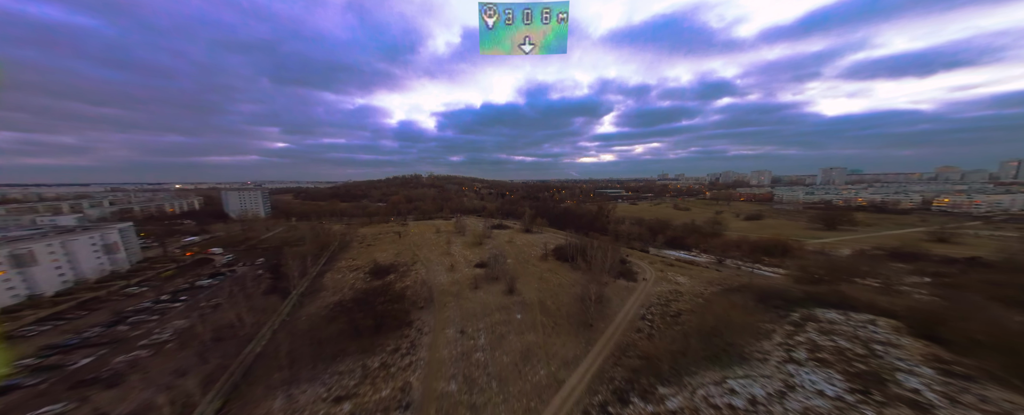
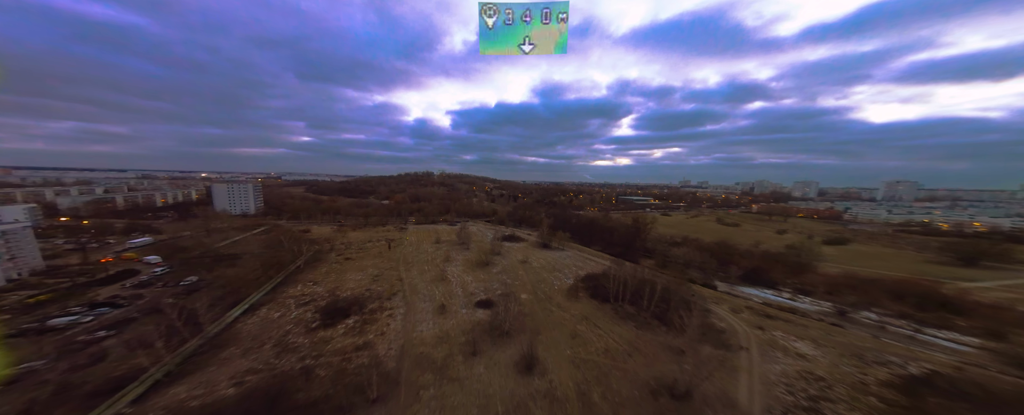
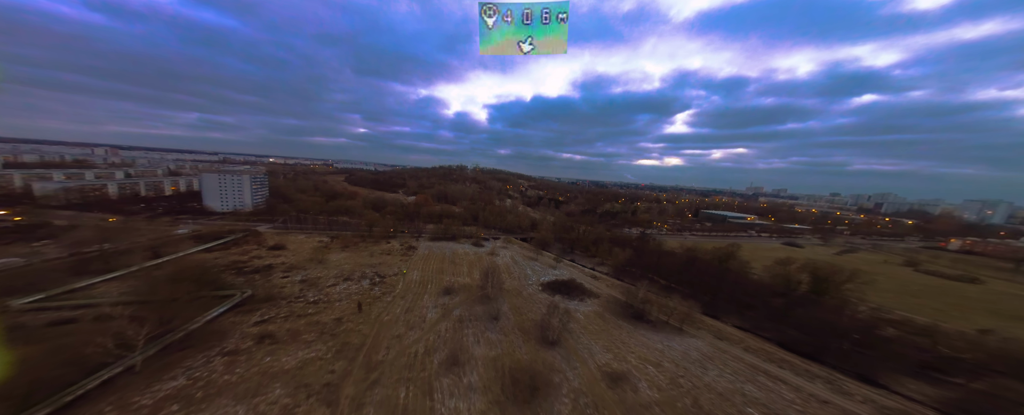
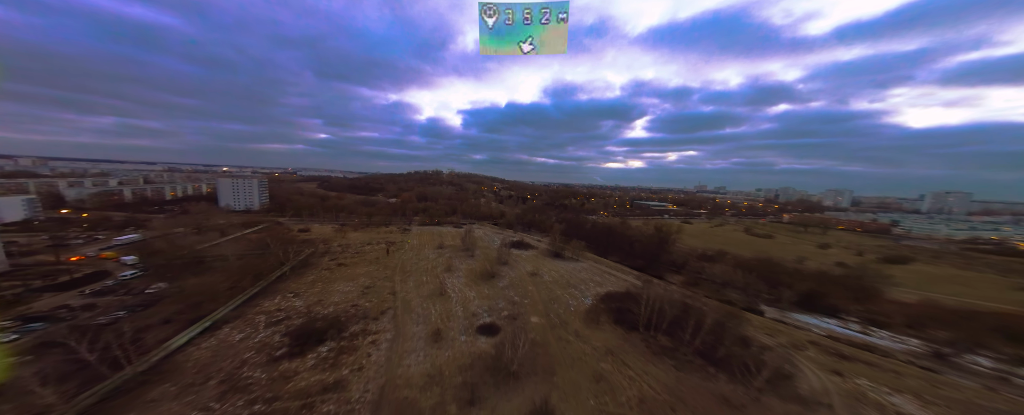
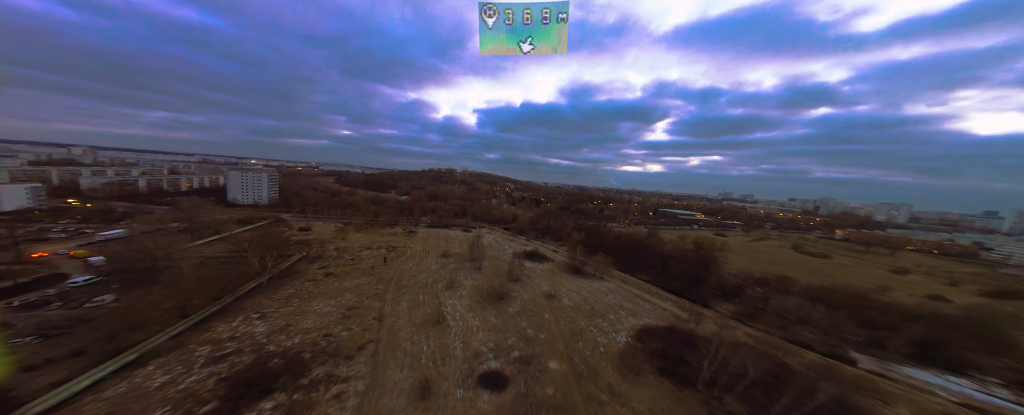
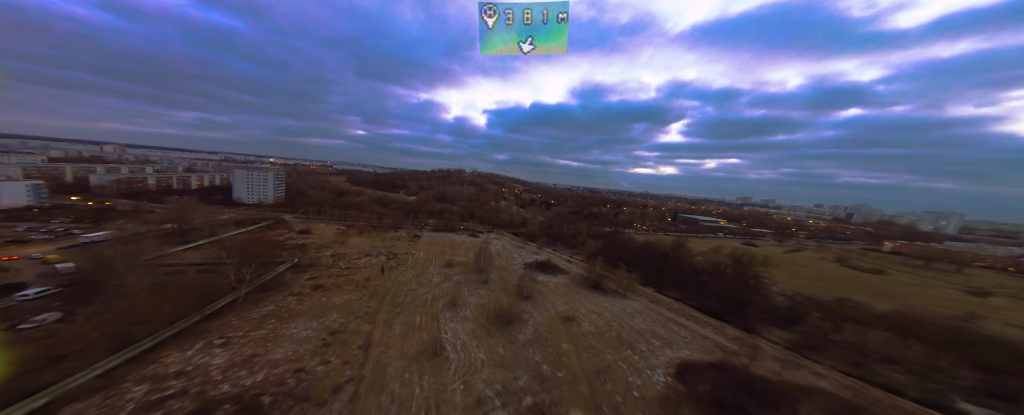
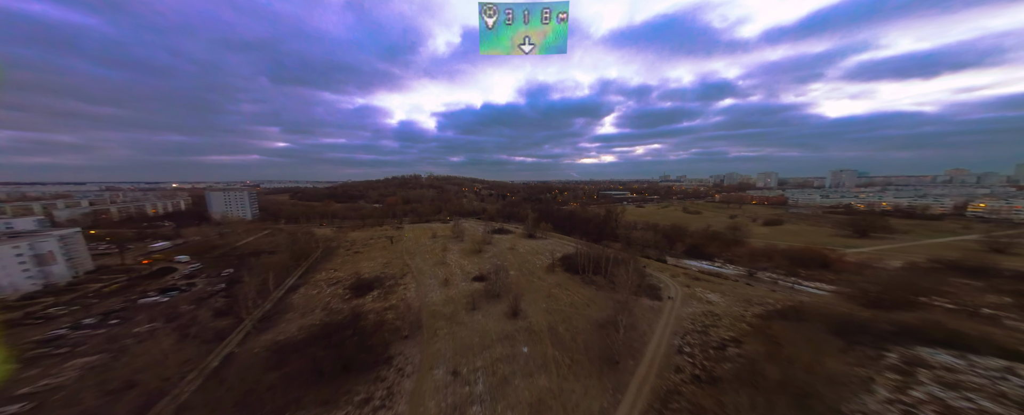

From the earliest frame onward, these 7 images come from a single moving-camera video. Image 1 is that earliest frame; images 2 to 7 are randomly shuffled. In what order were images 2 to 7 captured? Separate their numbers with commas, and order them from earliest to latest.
7, 2, 4, 5, 6, 3
